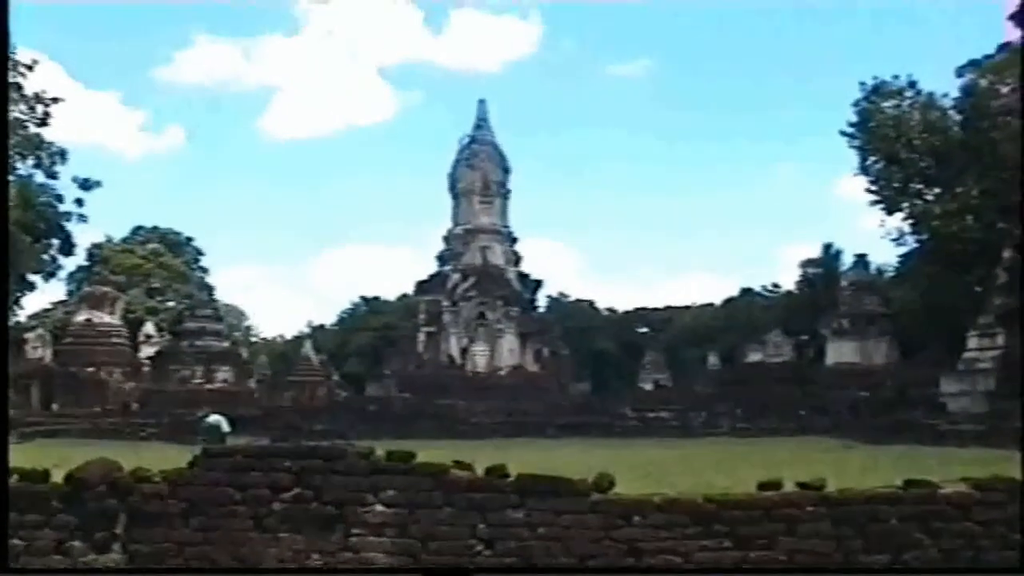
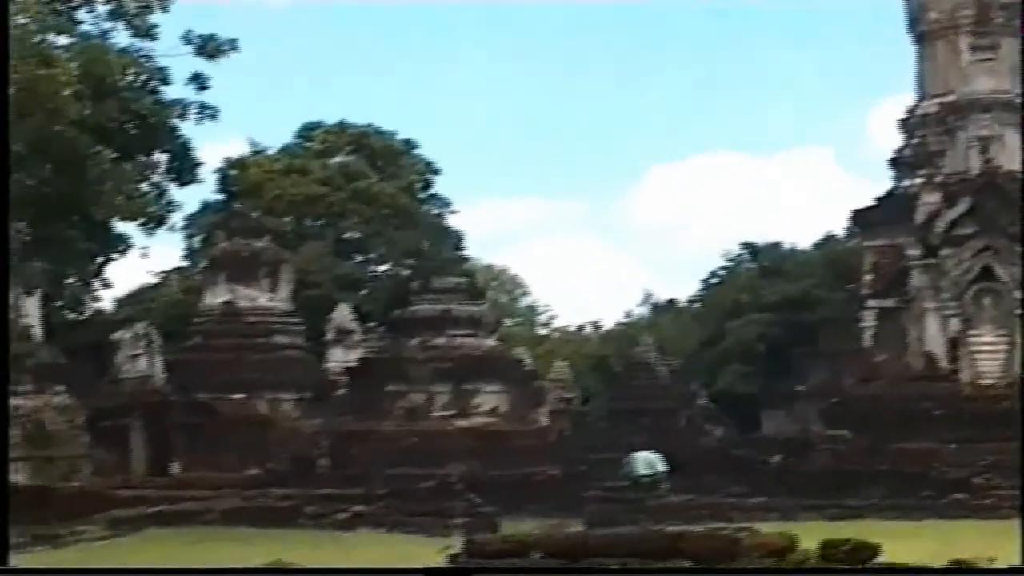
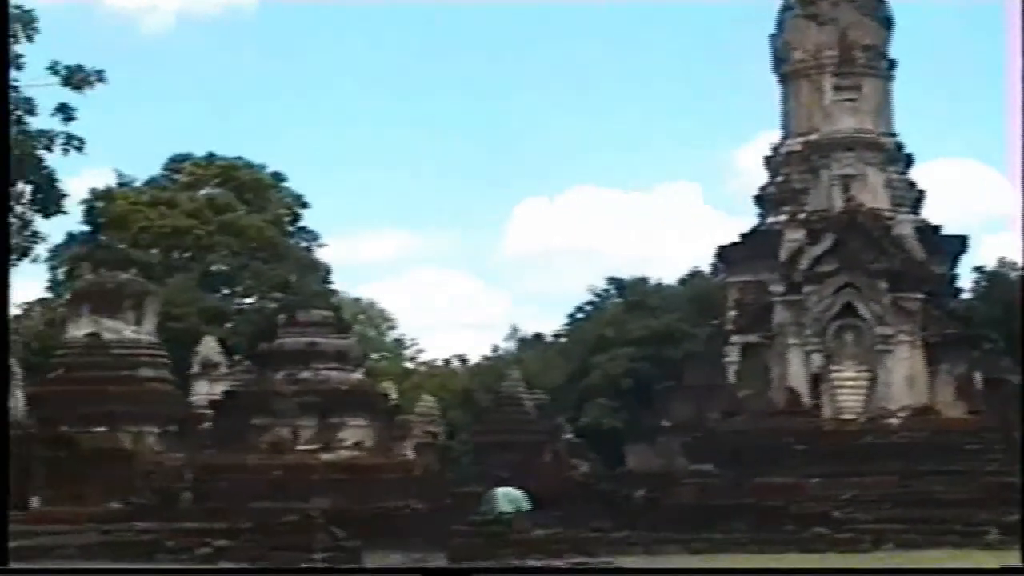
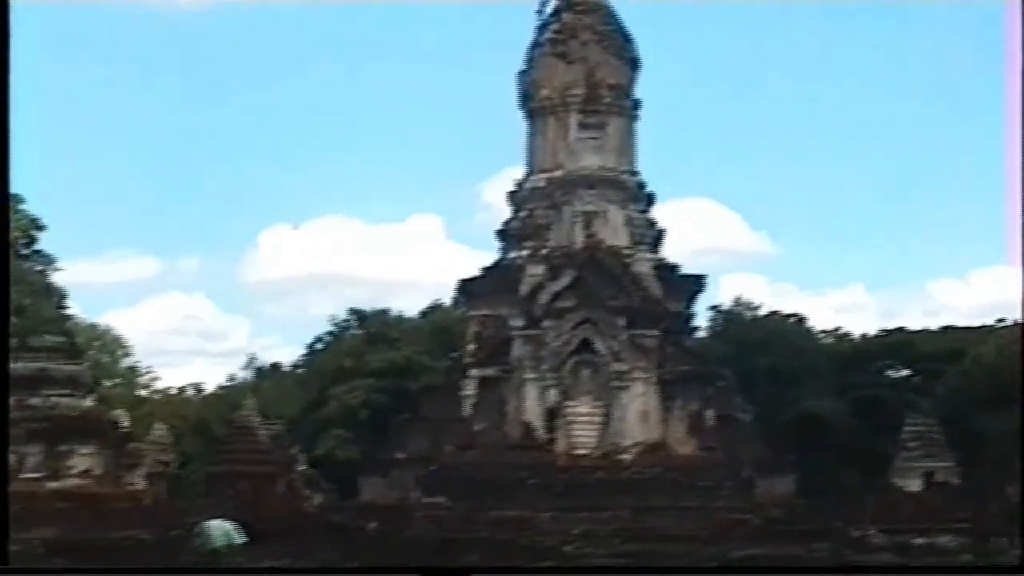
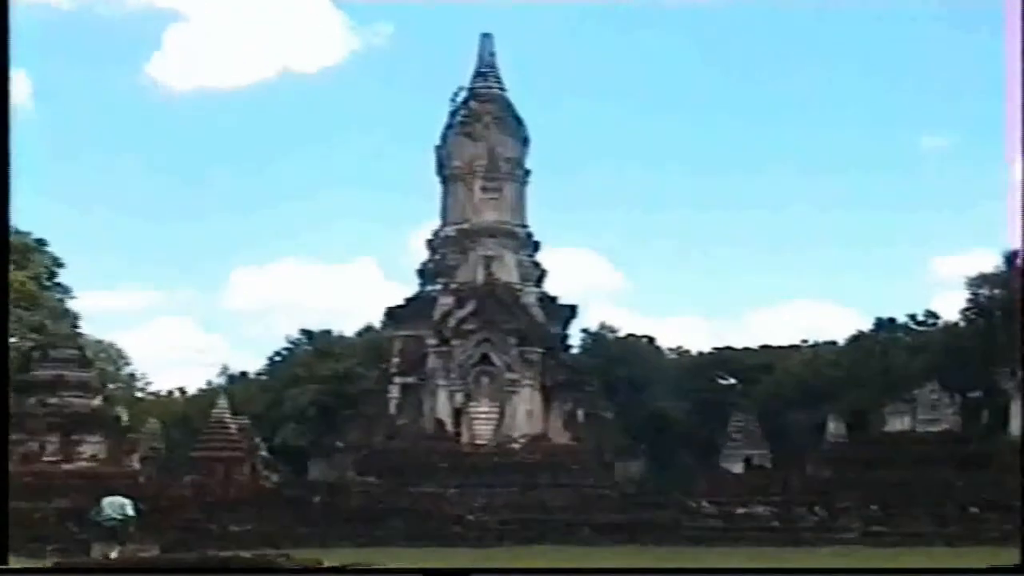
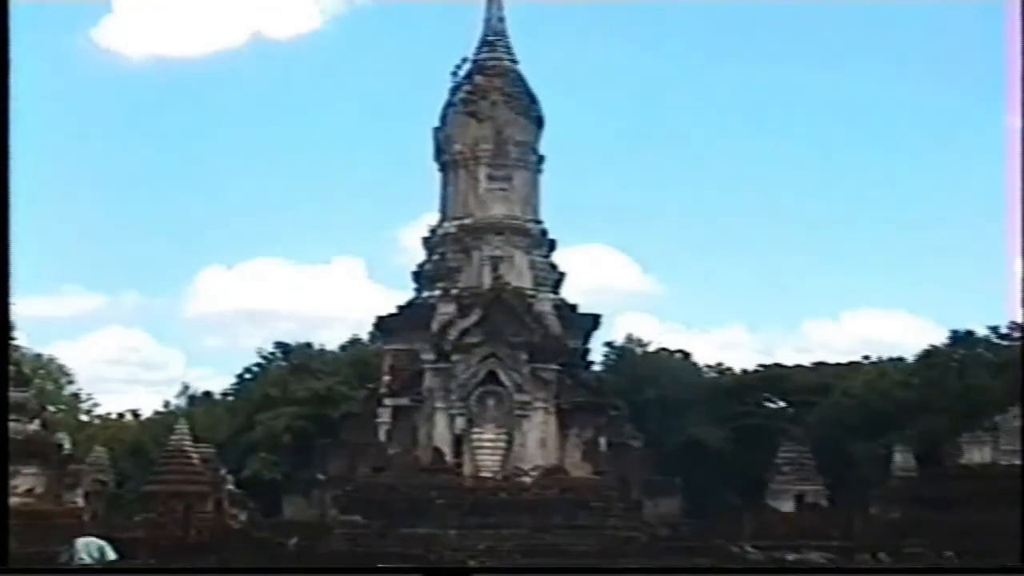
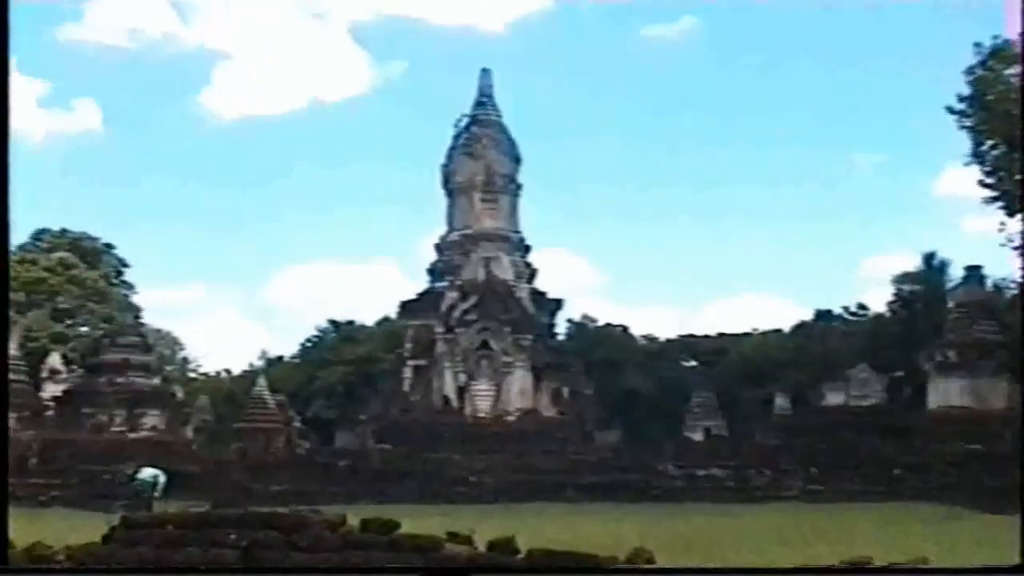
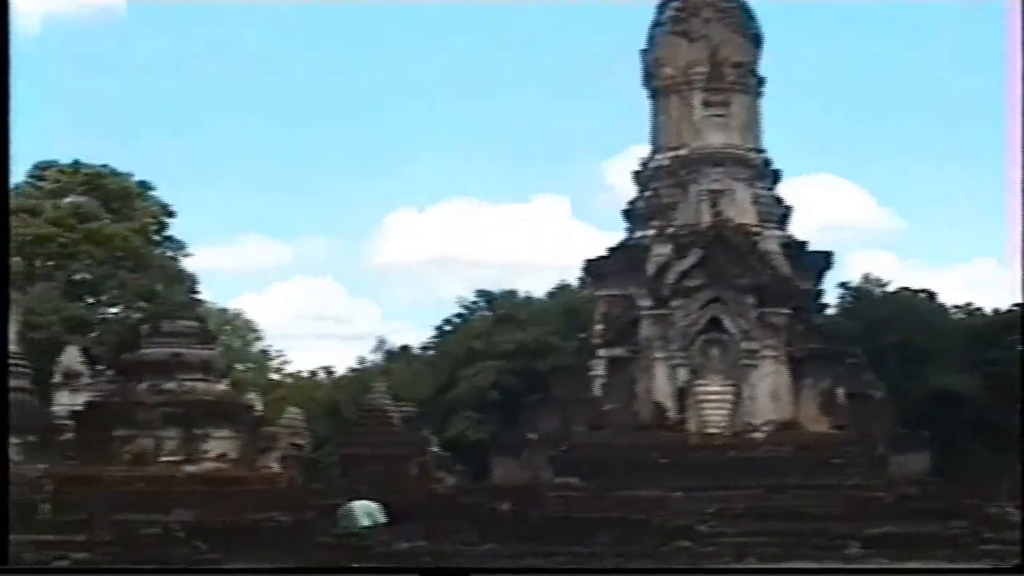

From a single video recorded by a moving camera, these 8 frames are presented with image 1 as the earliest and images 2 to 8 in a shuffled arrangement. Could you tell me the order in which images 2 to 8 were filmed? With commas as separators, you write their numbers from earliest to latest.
7, 5, 6, 4, 8, 3, 2
